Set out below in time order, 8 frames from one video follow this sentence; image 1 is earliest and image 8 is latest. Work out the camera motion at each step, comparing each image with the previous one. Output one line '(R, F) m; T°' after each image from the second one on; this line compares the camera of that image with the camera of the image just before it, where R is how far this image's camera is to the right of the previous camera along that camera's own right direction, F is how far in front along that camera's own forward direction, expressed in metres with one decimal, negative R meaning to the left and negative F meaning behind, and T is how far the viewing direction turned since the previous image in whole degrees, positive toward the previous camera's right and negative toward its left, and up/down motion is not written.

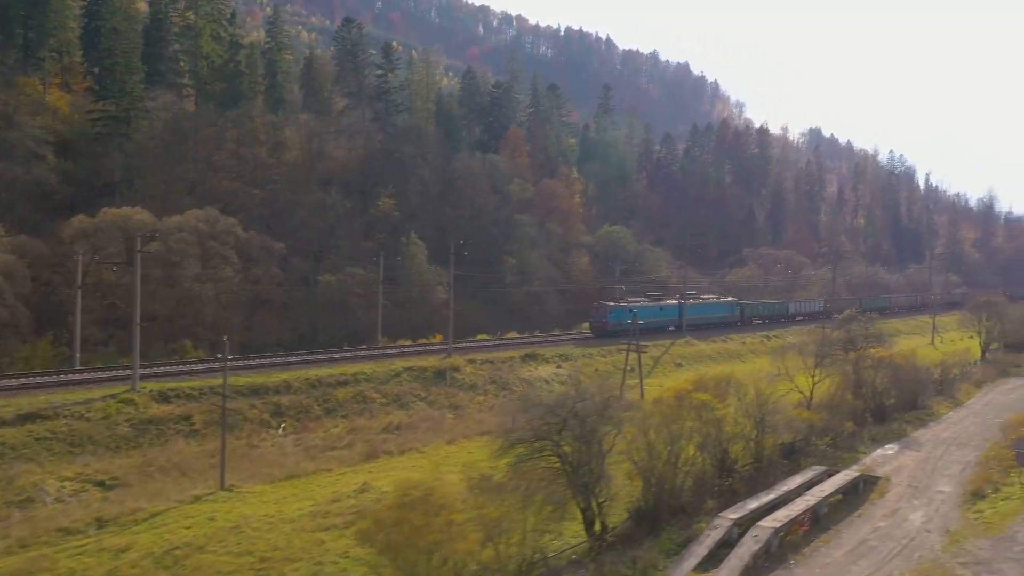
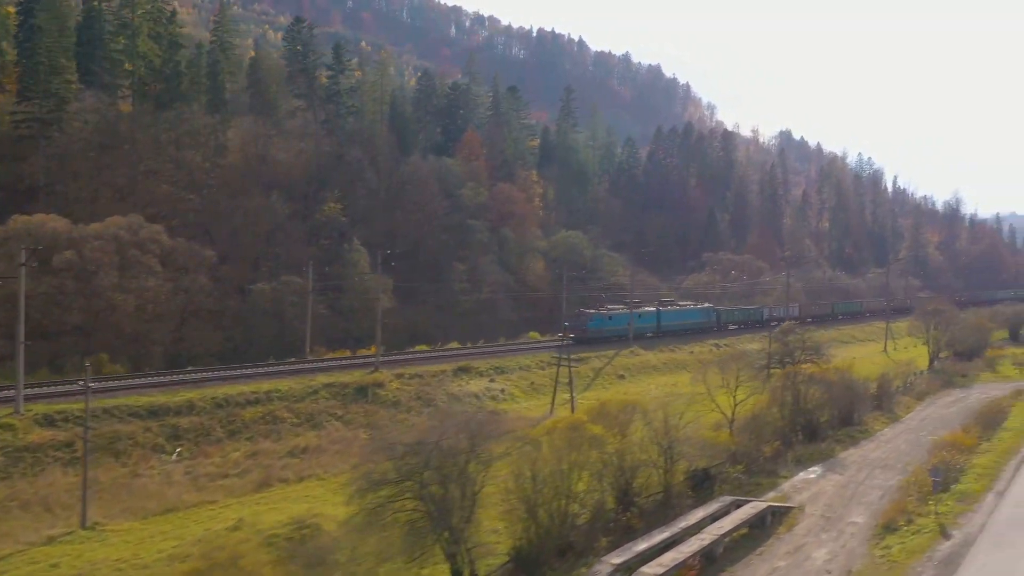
(+2.2, +1.3) m; +2°
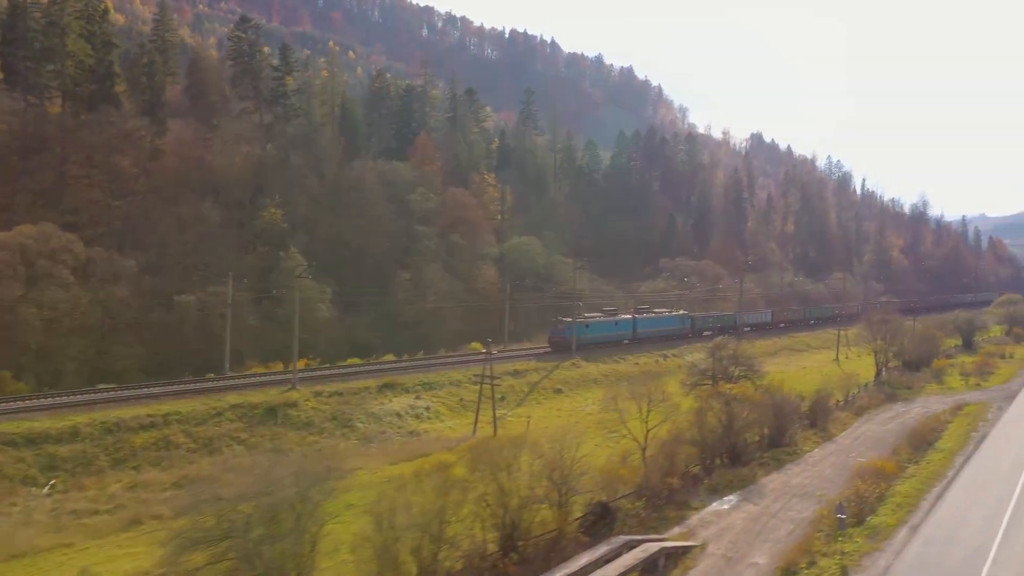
(+2.3, +1.4) m; +2°
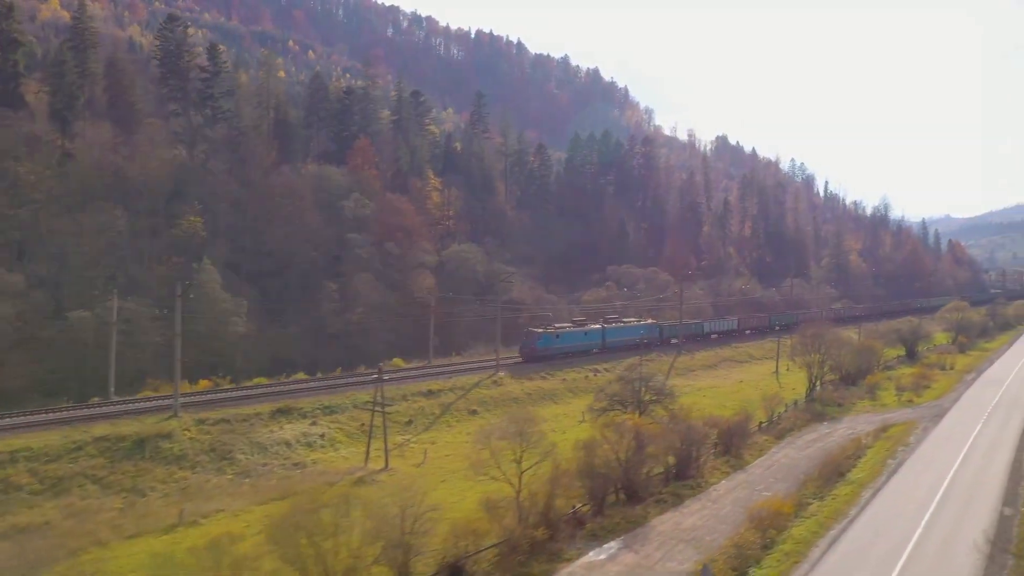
(+3.0, +1.9) m; +2°
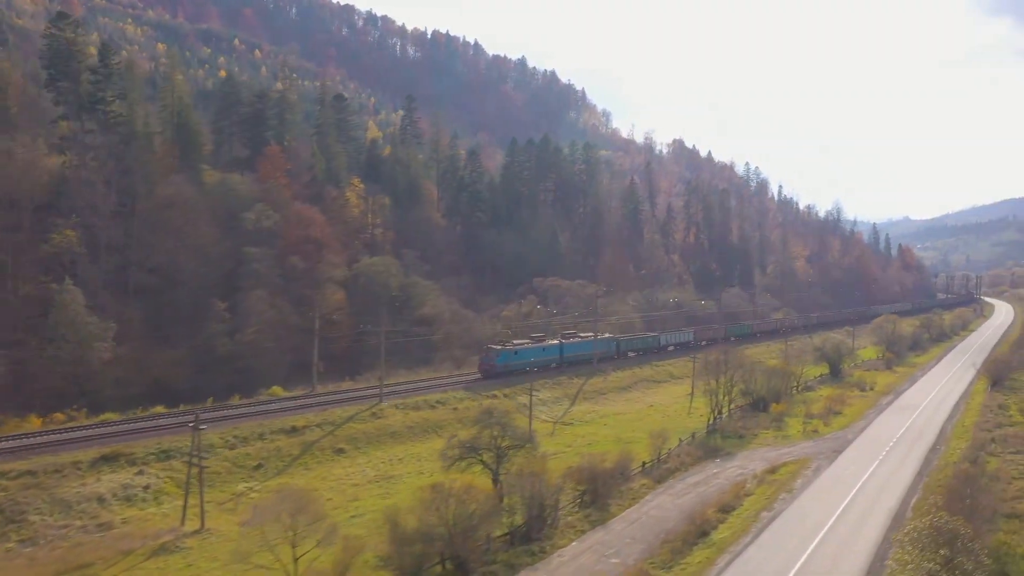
(+4.4, +2.9) m; +2°
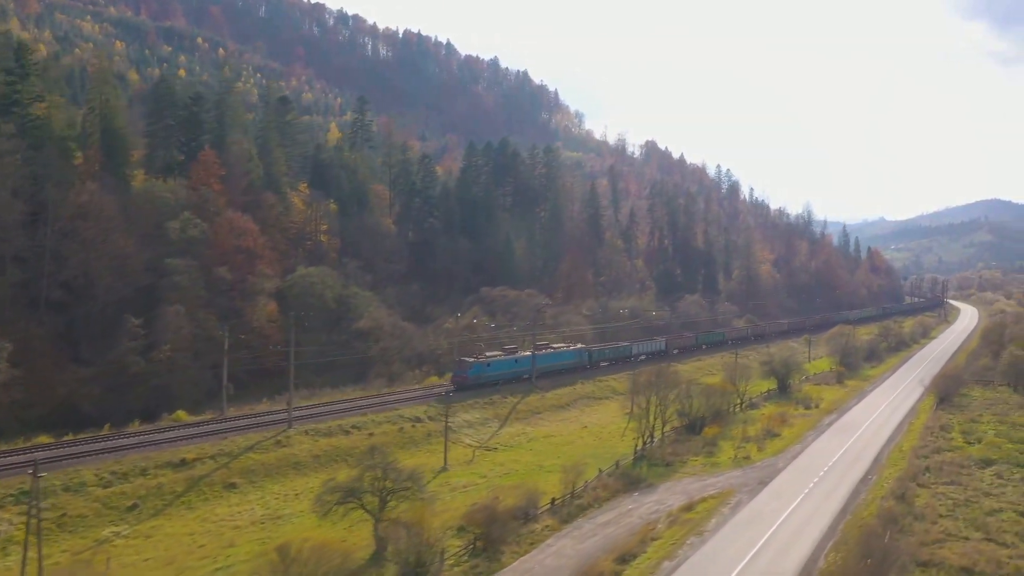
(+3.2, +2.3) m; +1°
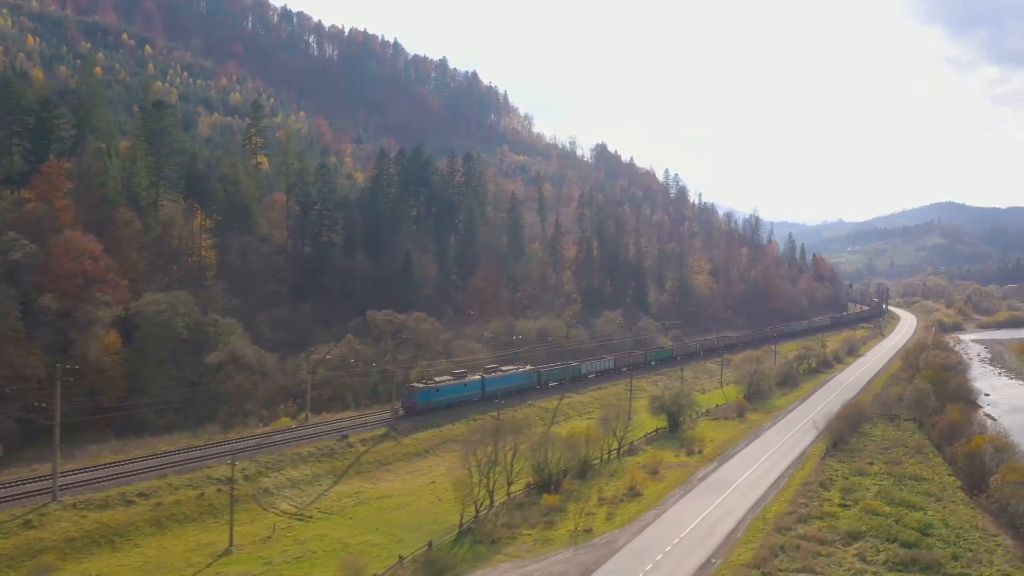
(+6.9, +5.2) m; +2°
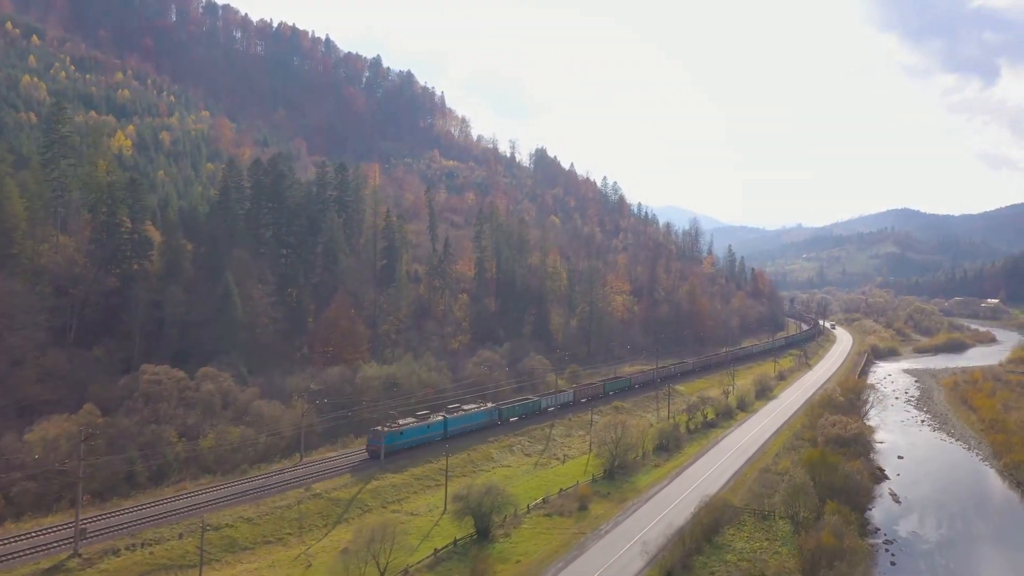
(+10.8, +12.1) m; +2°
